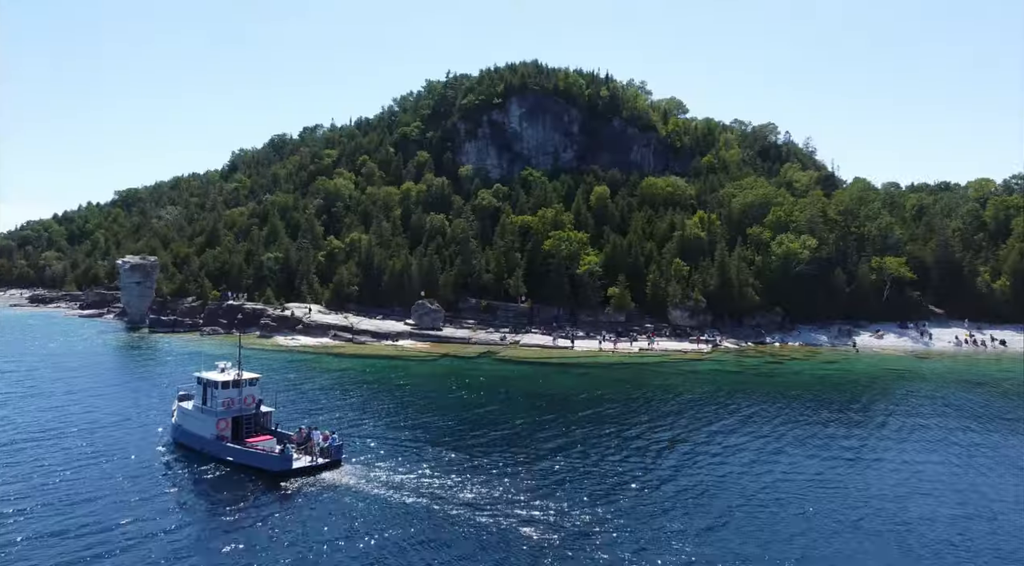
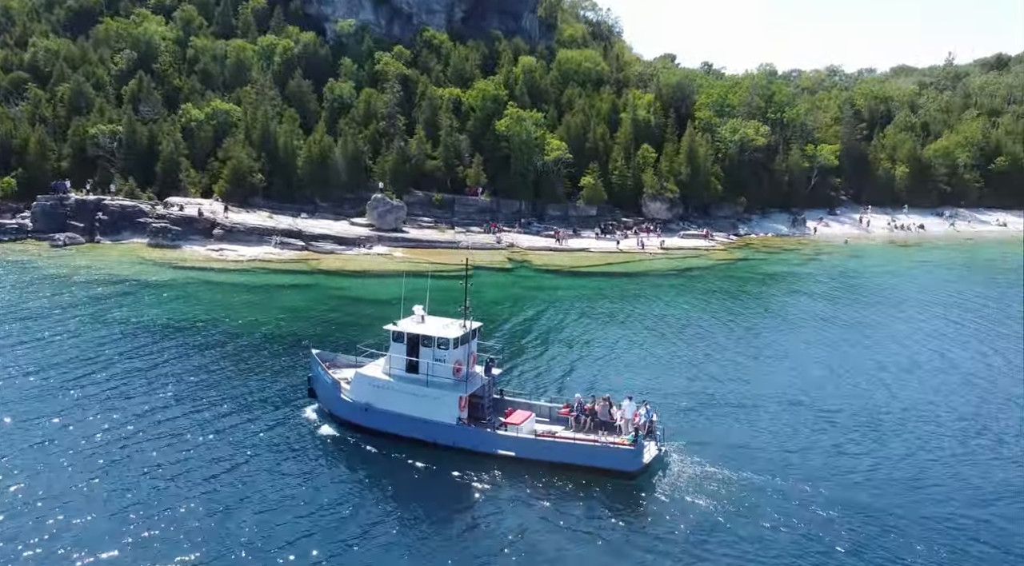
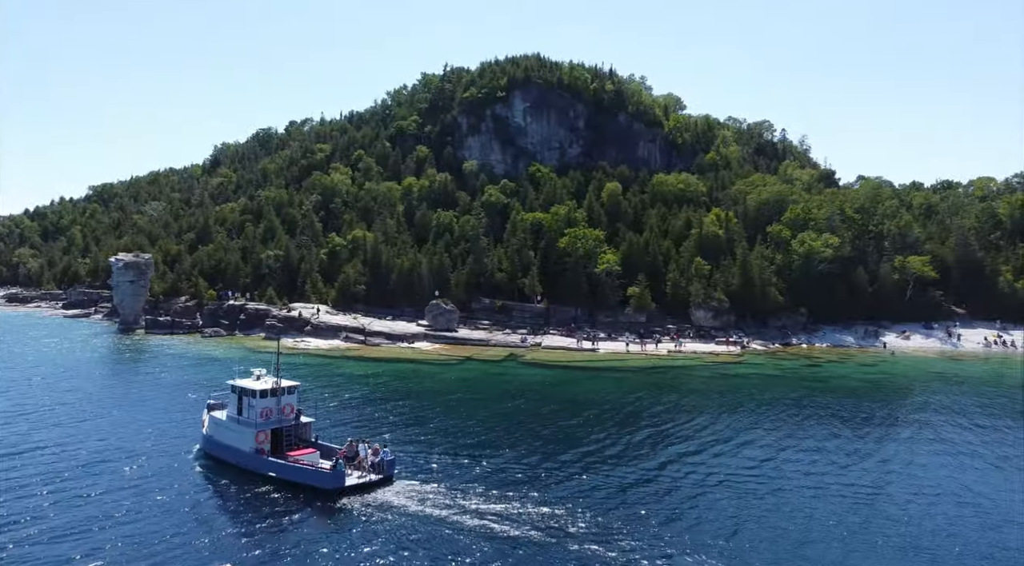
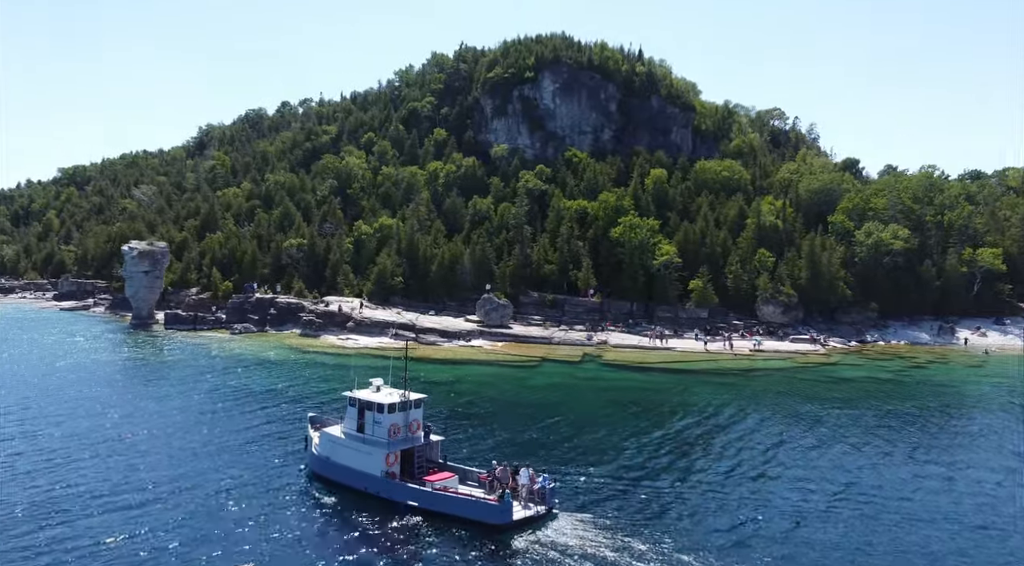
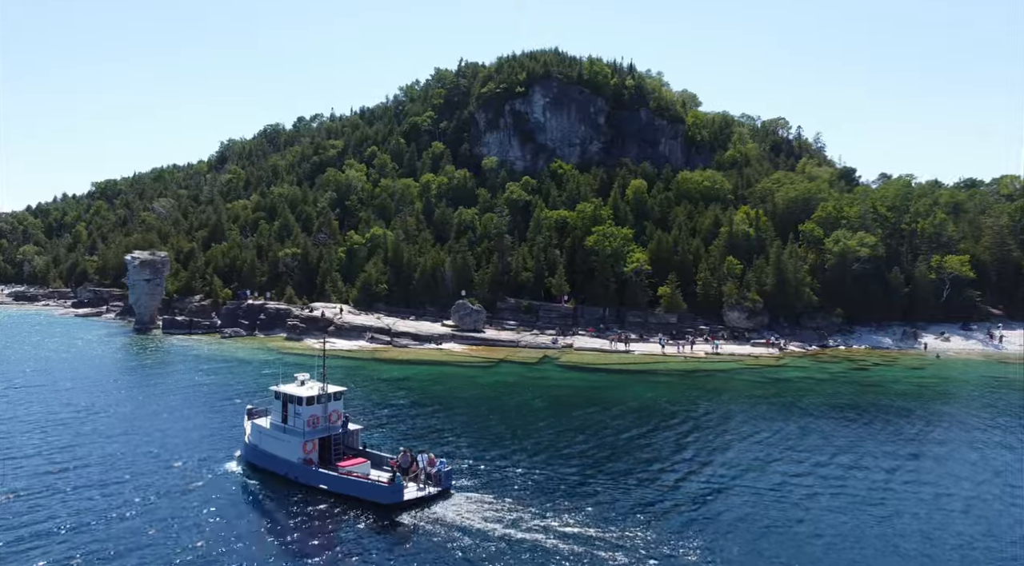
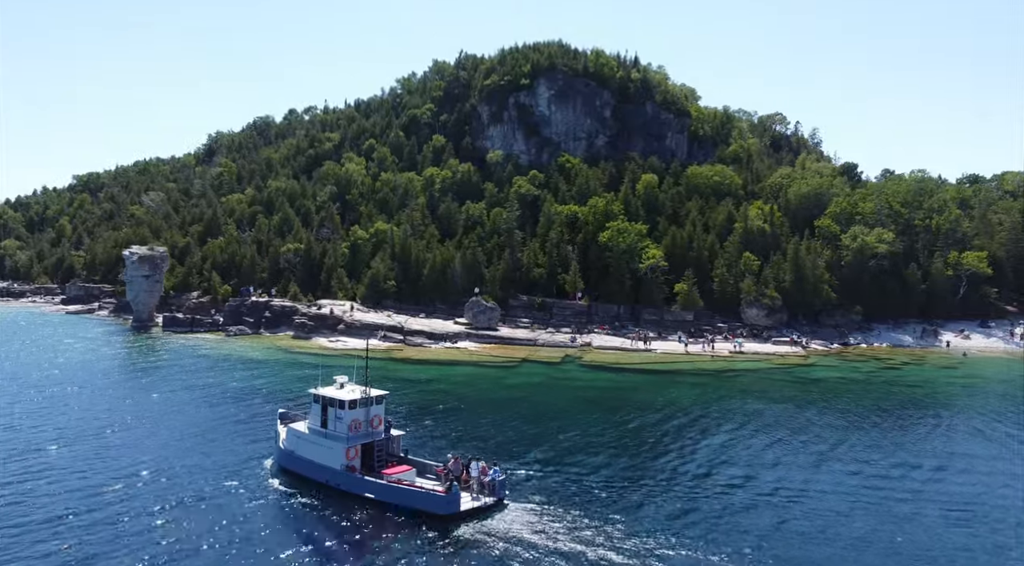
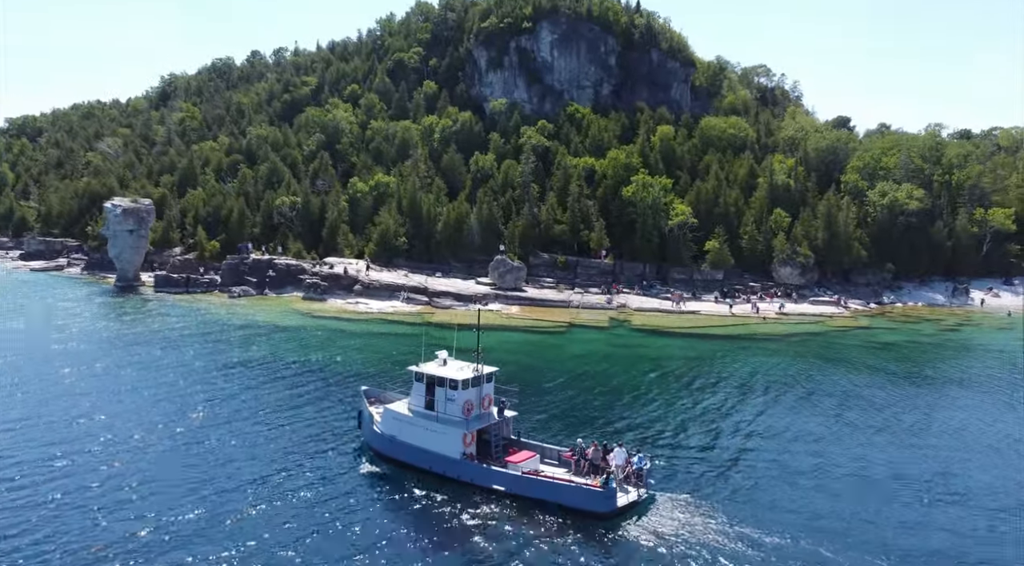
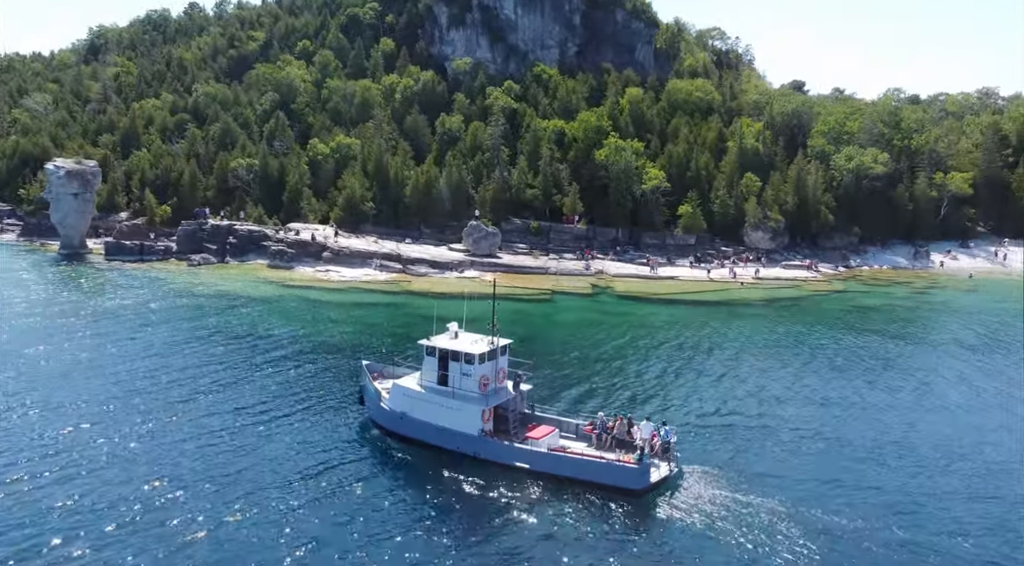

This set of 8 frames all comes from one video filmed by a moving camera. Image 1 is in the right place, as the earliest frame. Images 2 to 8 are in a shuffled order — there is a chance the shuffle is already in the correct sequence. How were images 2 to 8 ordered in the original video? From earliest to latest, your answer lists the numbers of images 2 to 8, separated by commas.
3, 5, 6, 4, 7, 8, 2
